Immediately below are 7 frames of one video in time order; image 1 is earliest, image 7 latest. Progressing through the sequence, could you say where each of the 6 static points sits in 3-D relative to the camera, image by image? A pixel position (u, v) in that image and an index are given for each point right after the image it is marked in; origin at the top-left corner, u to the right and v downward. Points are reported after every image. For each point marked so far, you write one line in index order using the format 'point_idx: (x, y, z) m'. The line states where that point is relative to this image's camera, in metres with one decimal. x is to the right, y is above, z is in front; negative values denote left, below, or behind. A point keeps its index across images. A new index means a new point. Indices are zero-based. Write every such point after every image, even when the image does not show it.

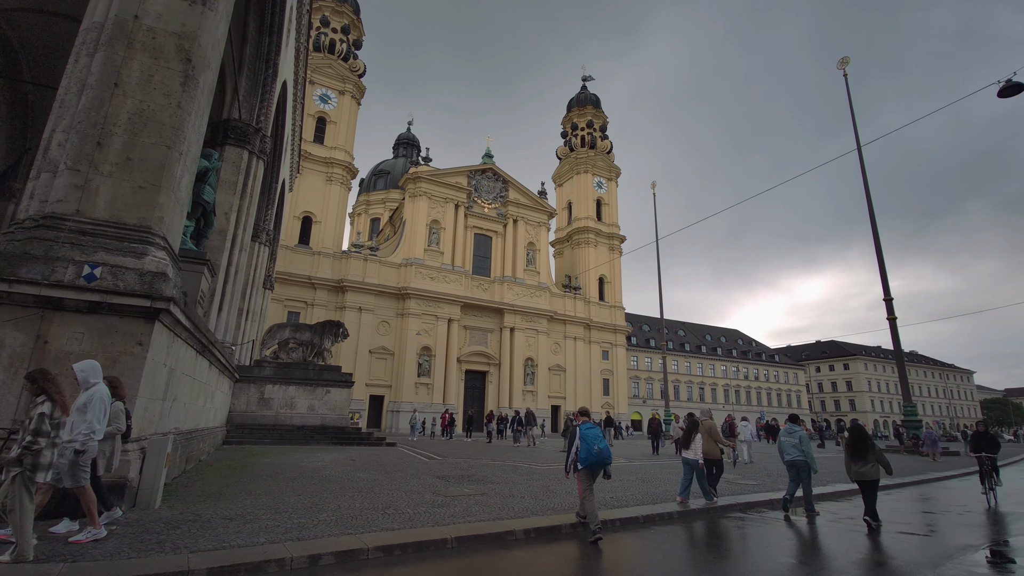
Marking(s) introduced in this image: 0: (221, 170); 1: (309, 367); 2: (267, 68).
0: (-7.3, +3.0, +12.8) m
1: (-5.6, -2.2, +14.1) m
2: (-6.5, +5.9, +13.6) m
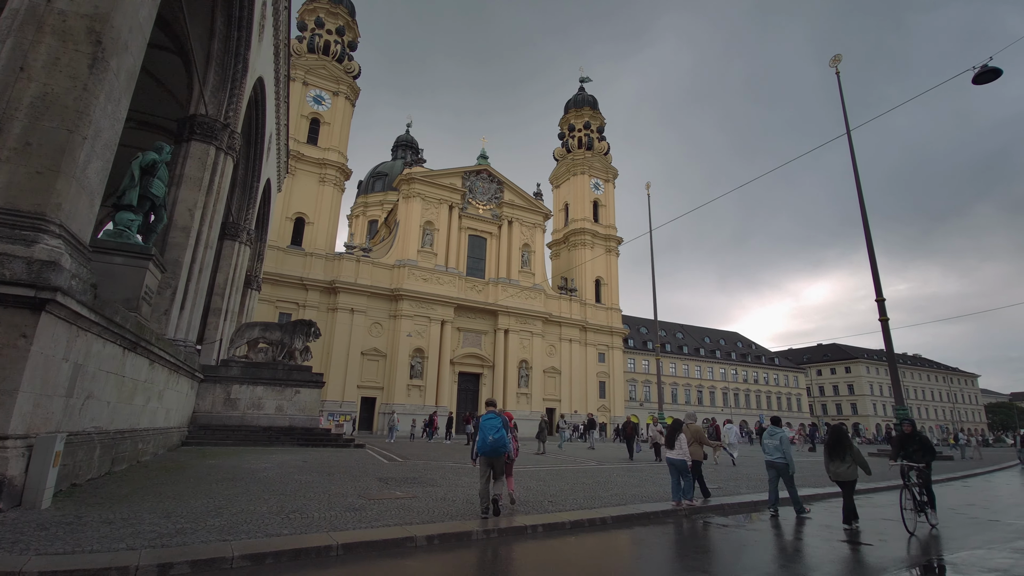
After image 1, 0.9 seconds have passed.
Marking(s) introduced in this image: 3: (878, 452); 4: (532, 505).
0: (-8.1, +3.0, +12.6) m
1: (-6.3, -2.1, +13.8) m
2: (-7.2, +5.9, +13.4) m
3: (+14.3, -6.4, +19.9) m
4: (+0.3, -2.6, +6.1) m
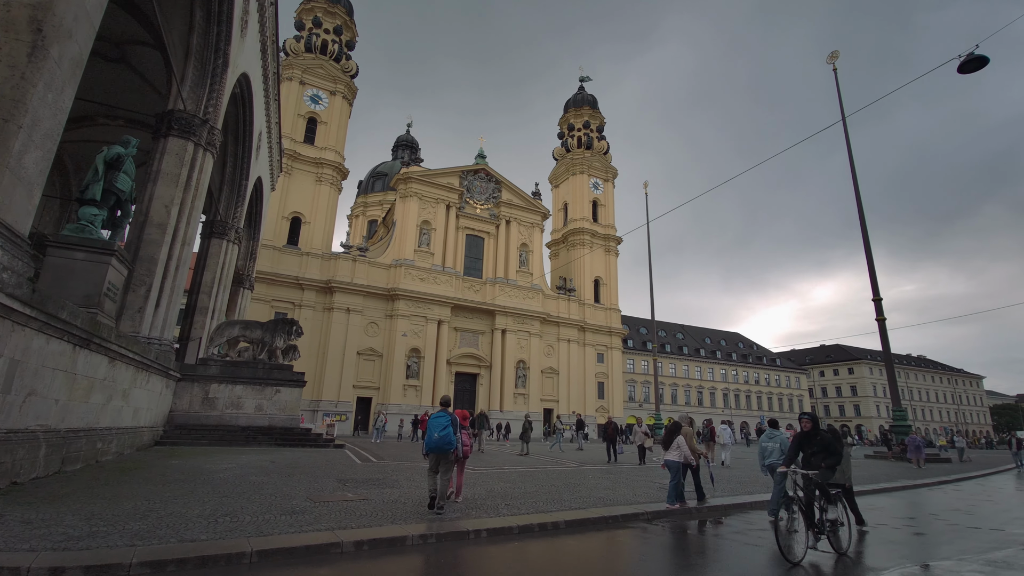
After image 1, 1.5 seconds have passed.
0: (-8.5, +3.1, +12.5) m
1: (-6.8, -2.1, +13.7) m
2: (-7.7, +6.0, +13.3) m
3: (+13.9, -6.3, +19.5) m
4: (-0.2, -2.5, +5.9) m
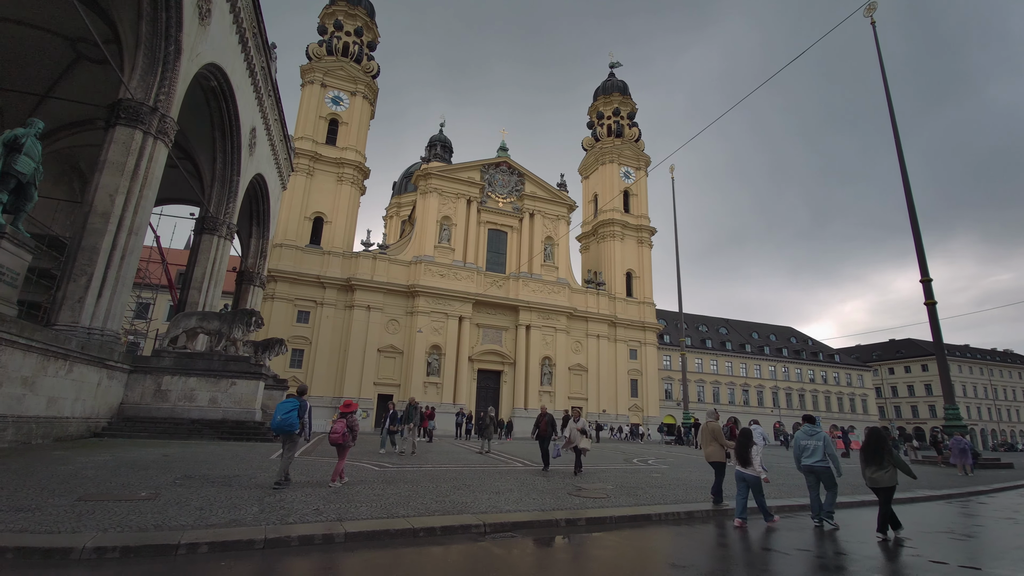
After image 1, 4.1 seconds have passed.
0: (-9.7, +3.3, +12.3) m
1: (-7.8, -1.8, +13.3) m
2: (-8.9, +6.2, +13.1) m
3: (+13.5, -5.6, +16.9) m
4: (-2.1, -2.1, +4.9) m
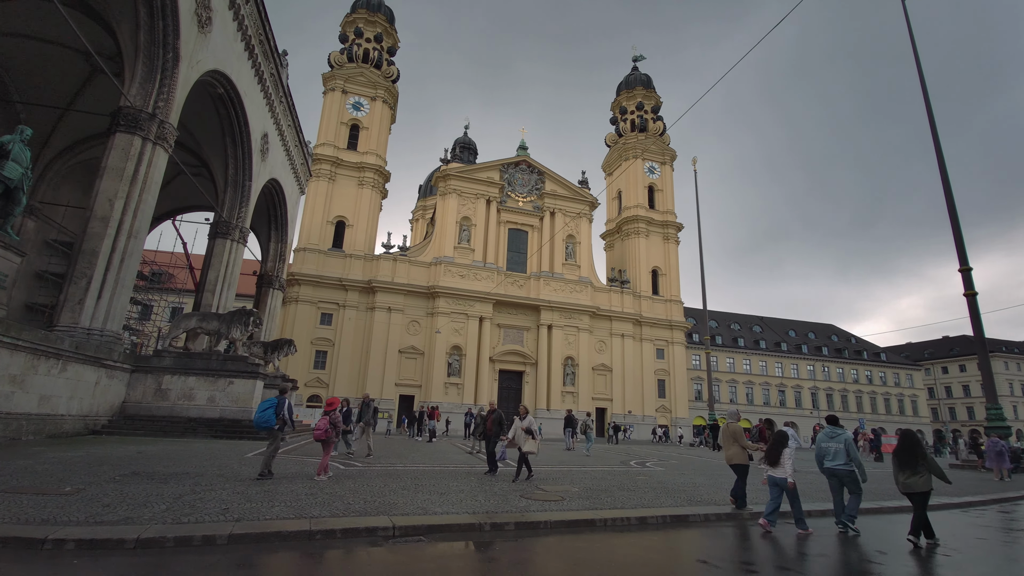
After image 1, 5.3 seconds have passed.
0: (-10.0, +3.2, +12.7) m
1: (-7.9, -1.8, +13.5) m
2: (-9.2, +6.2, +13.4) m
3: (+13.6, -5.3, +15.5) m
4: (-2.9, -2.0, +4.7) m
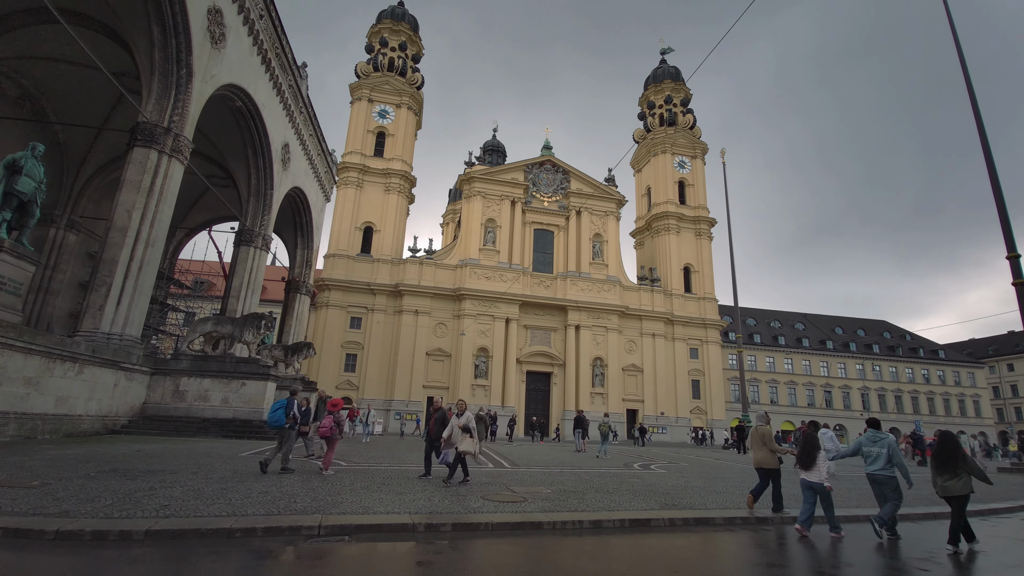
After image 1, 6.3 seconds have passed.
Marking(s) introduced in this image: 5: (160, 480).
0: (-10.1, +3.1, +13.4) m
1: (-7.8, -2.0, +14.0) m
2: (-9.2, +6.0, +14.0) m
3: (+13.9, -5.0, +14.3) m
4: (-3.5, -2.0, +4.8) m
5: (-4.1, -2.3, +6.1) m
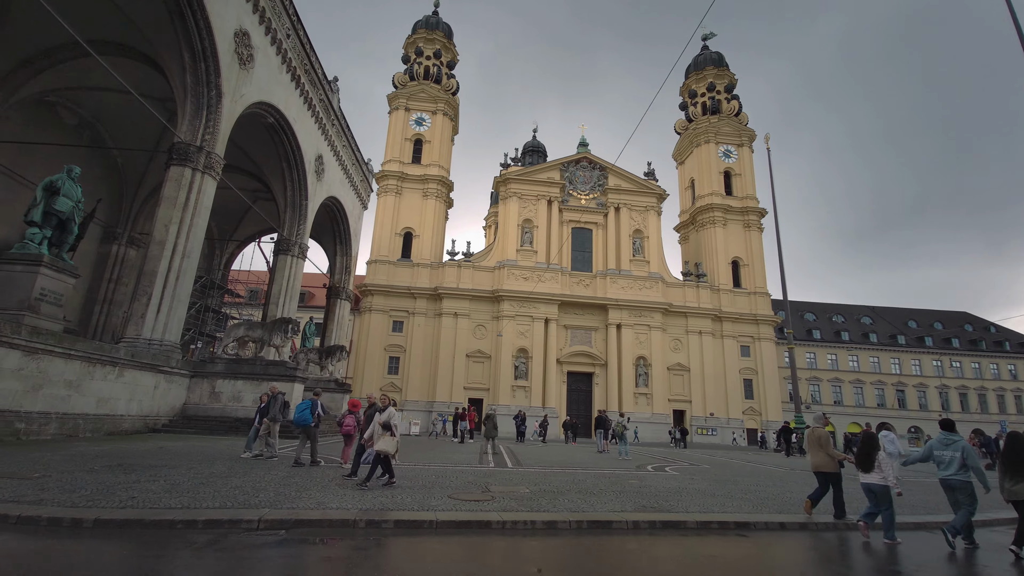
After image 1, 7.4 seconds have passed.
0: (-9.8, +2.8, +14.3) m
1: (-7.3, -2.2, +14.7) m
2: (-8.9, +5.8, +14.9) m
3: (+14.4, -4.6, +12.7) m
4: (-3.9, -2.1, +5.1) m
5: (-4.5, -2.4, +6.4) m
